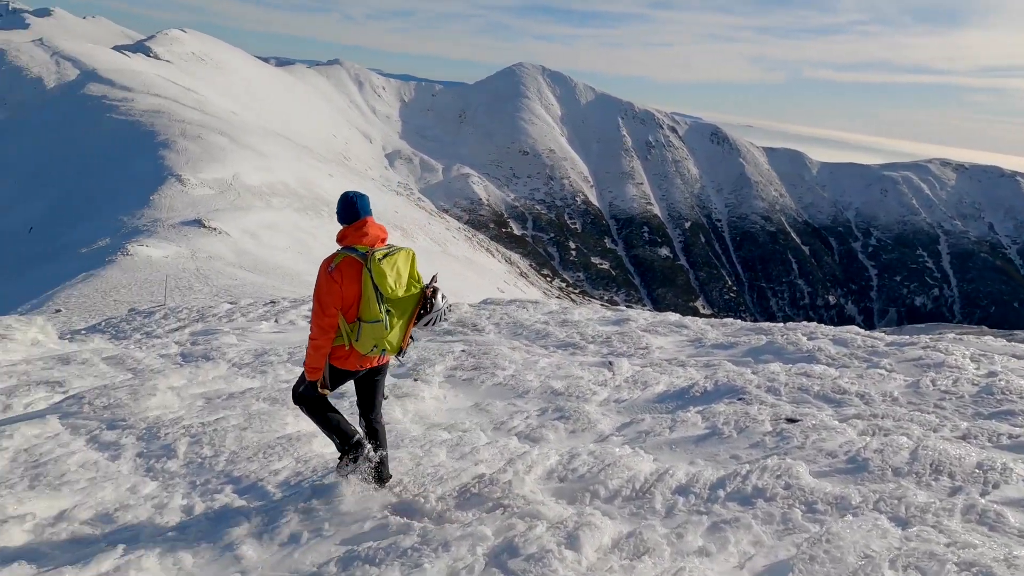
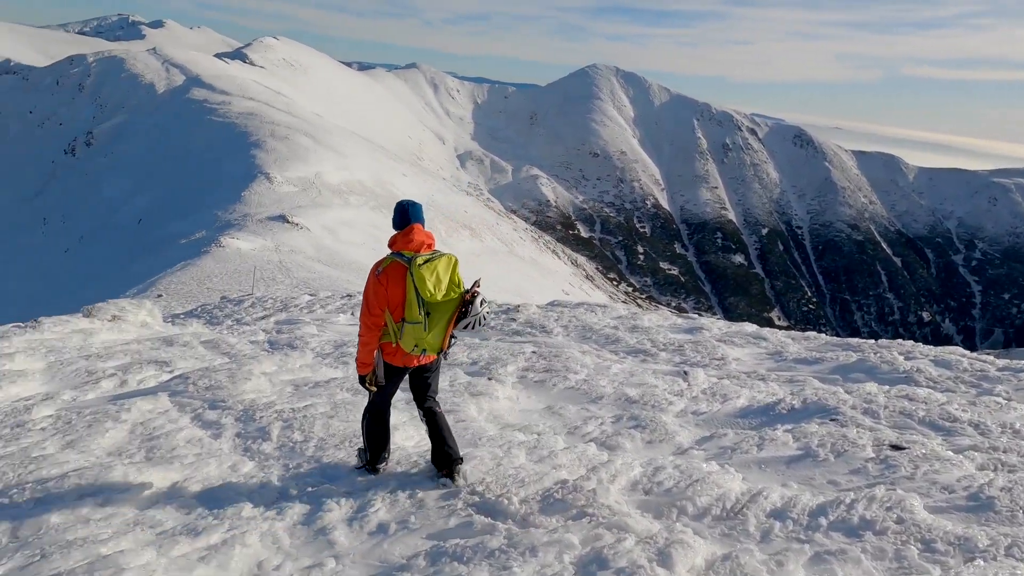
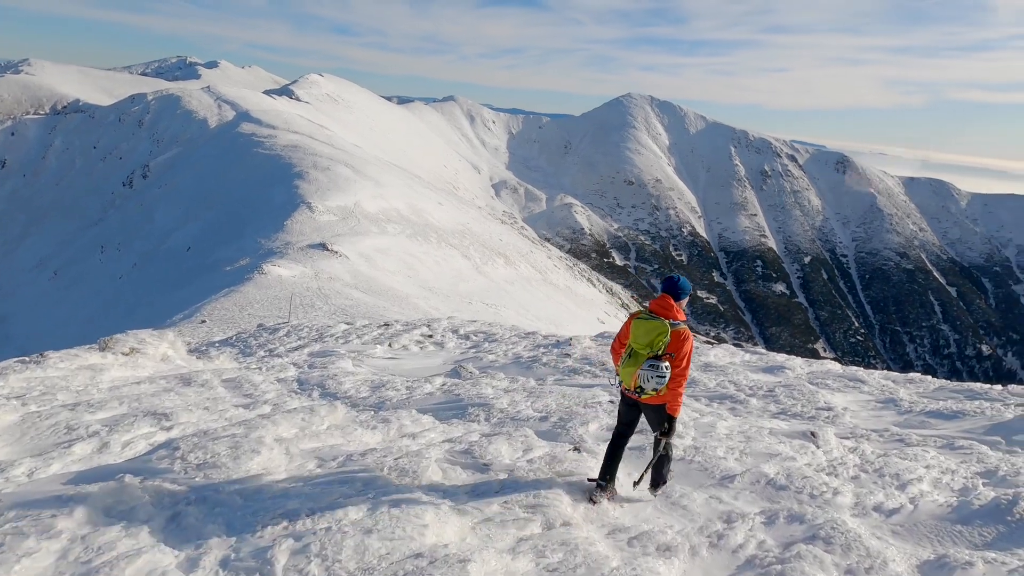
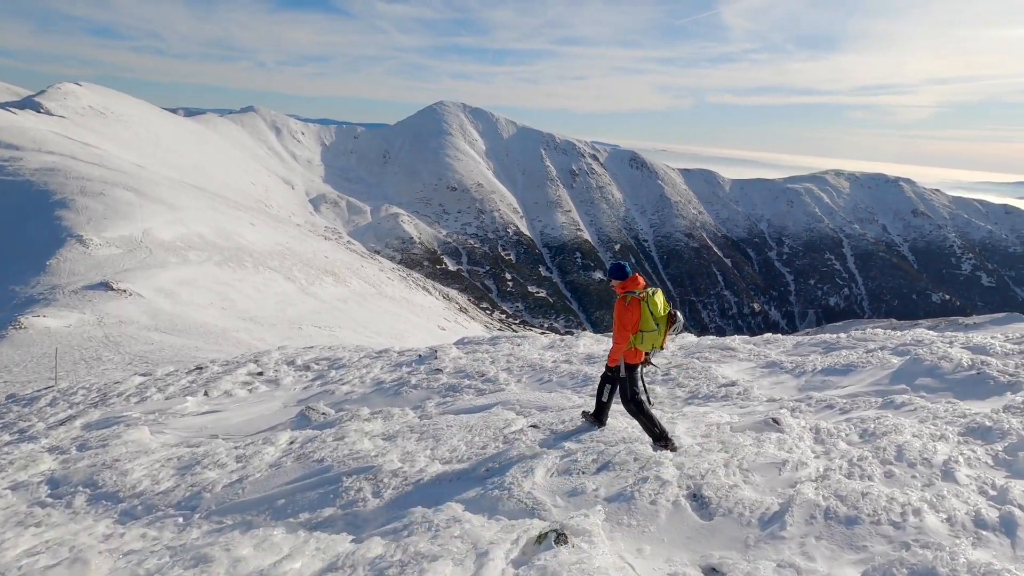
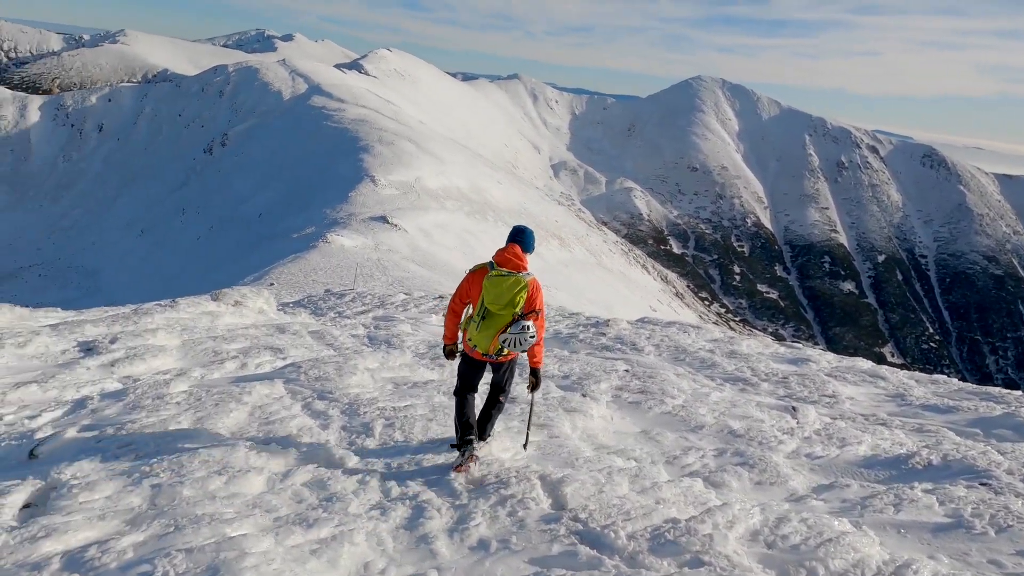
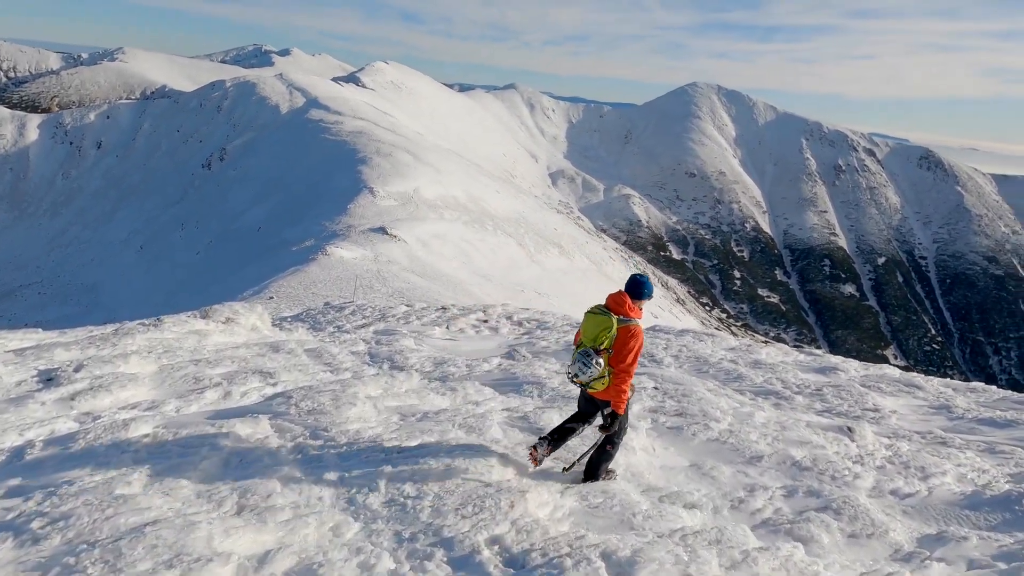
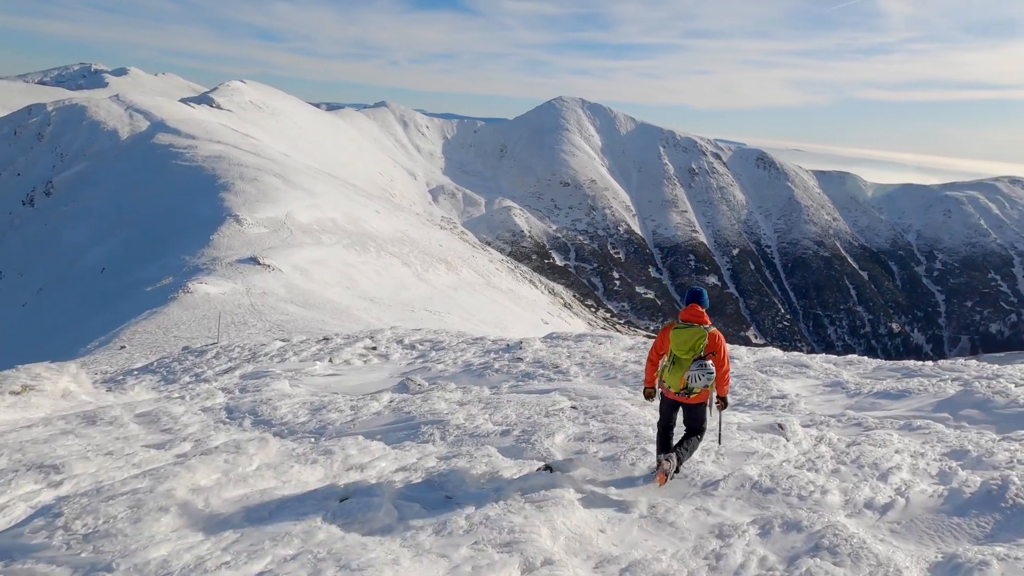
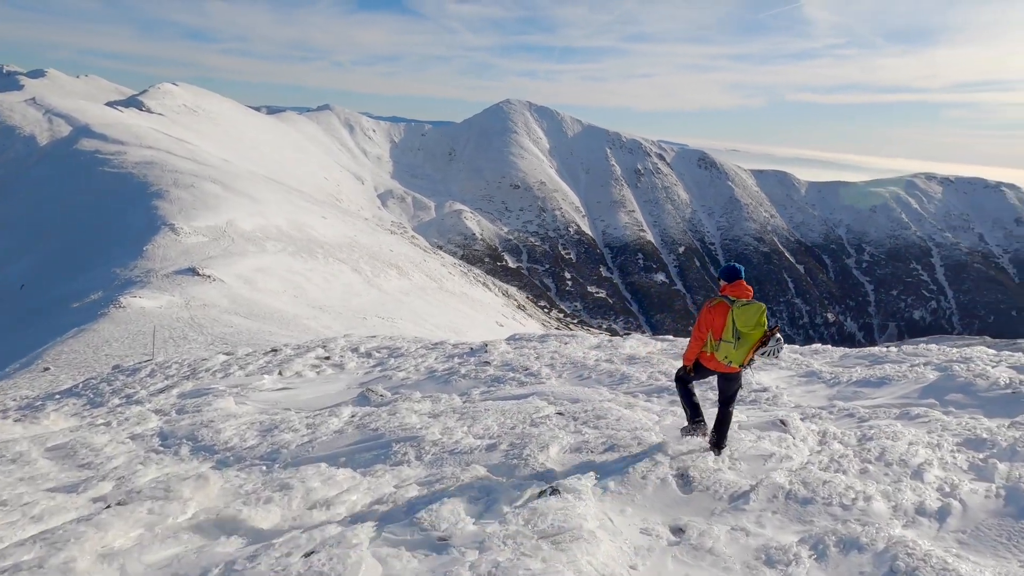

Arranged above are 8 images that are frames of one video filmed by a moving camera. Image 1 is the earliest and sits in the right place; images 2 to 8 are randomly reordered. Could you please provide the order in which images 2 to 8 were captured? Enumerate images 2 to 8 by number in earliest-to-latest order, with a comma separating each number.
2, 5, 6, 3, 7, 8, 4
